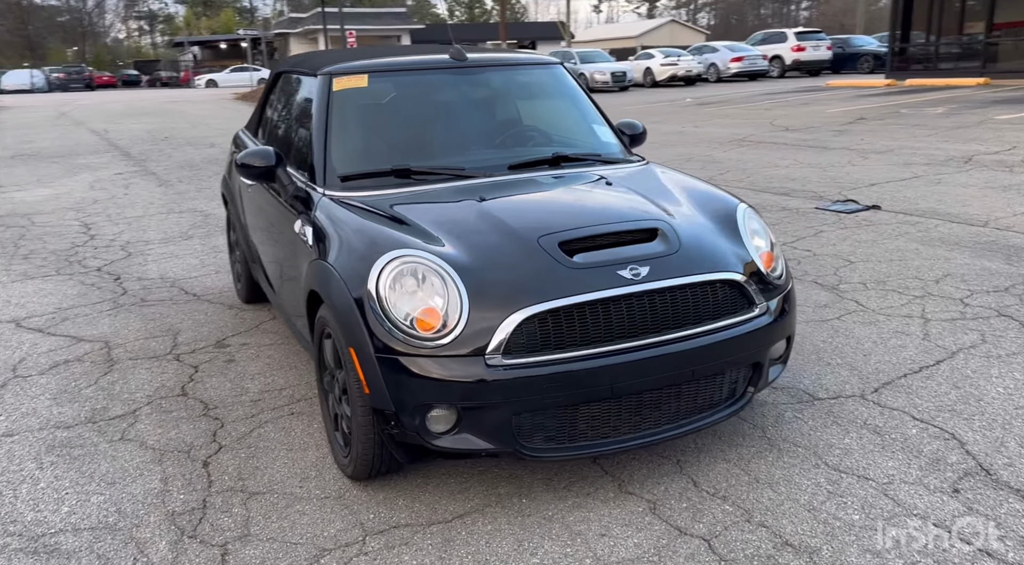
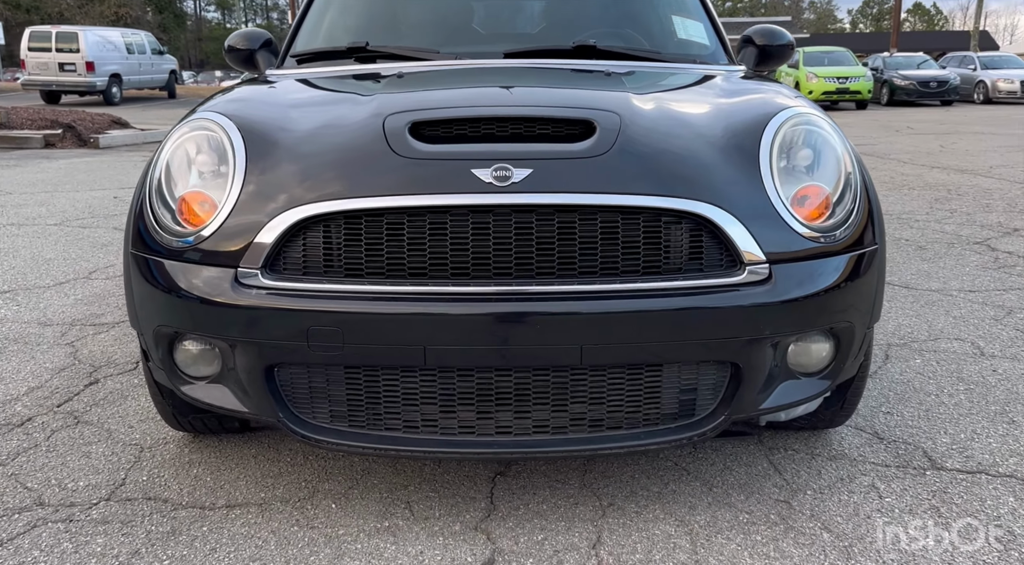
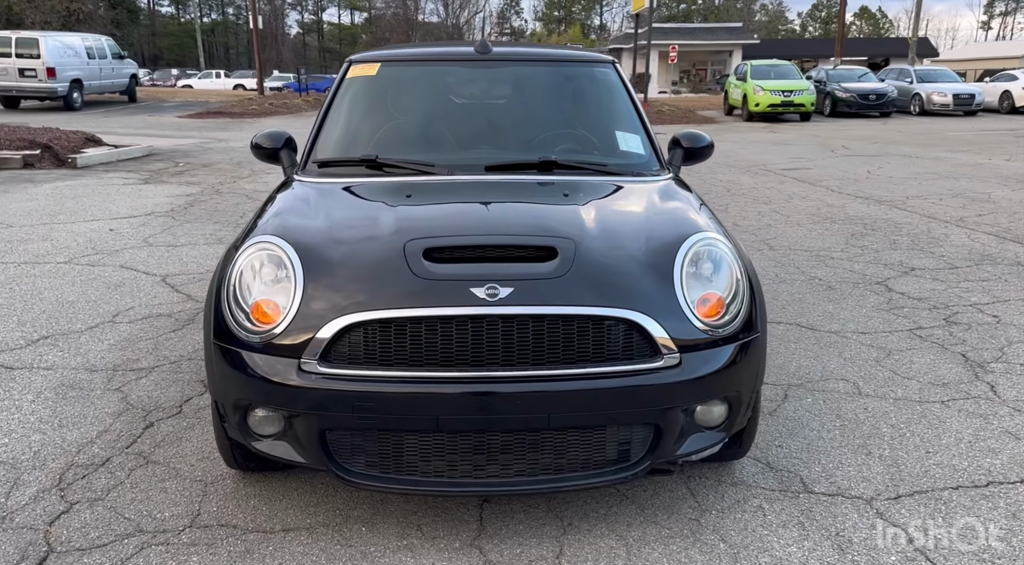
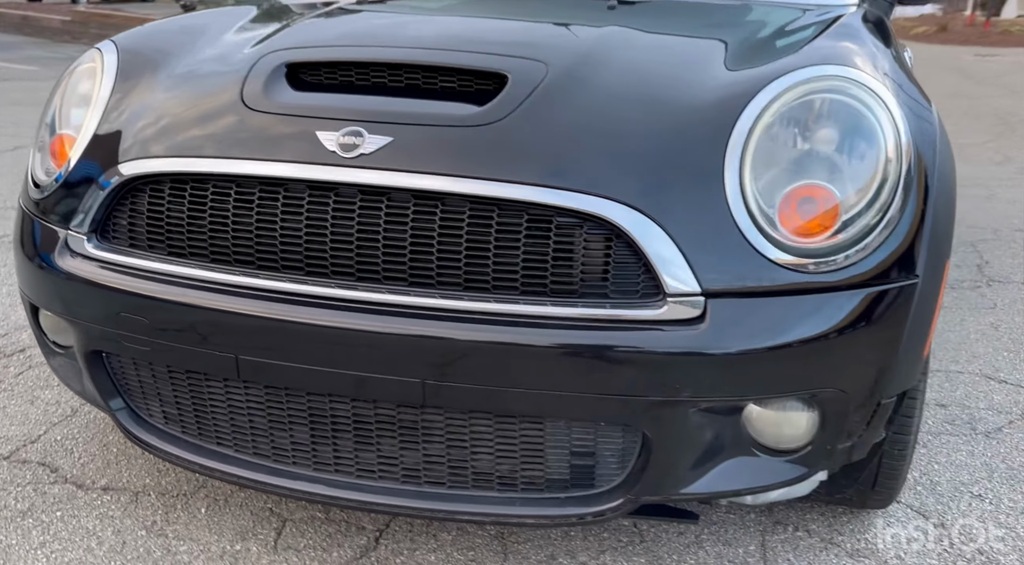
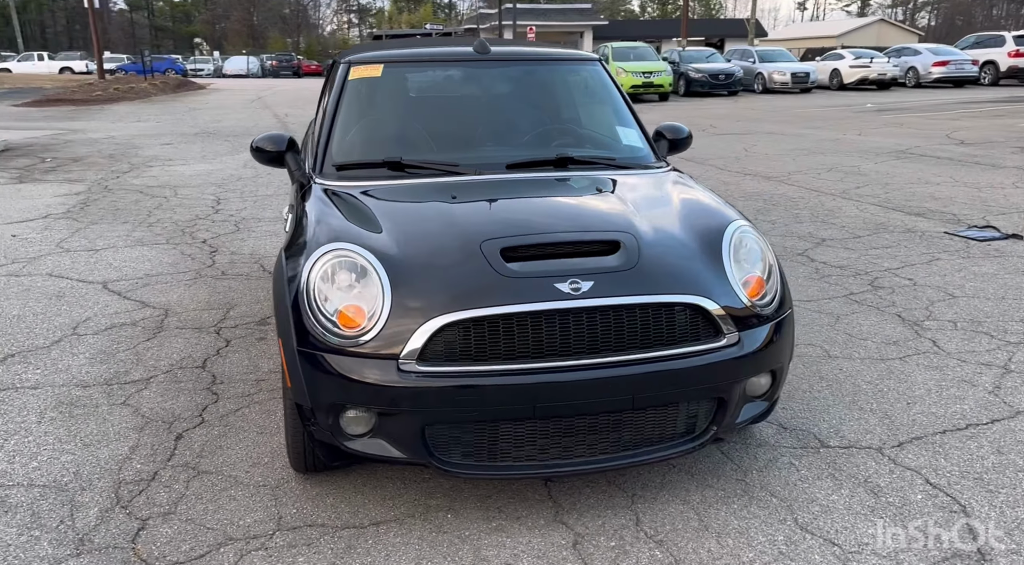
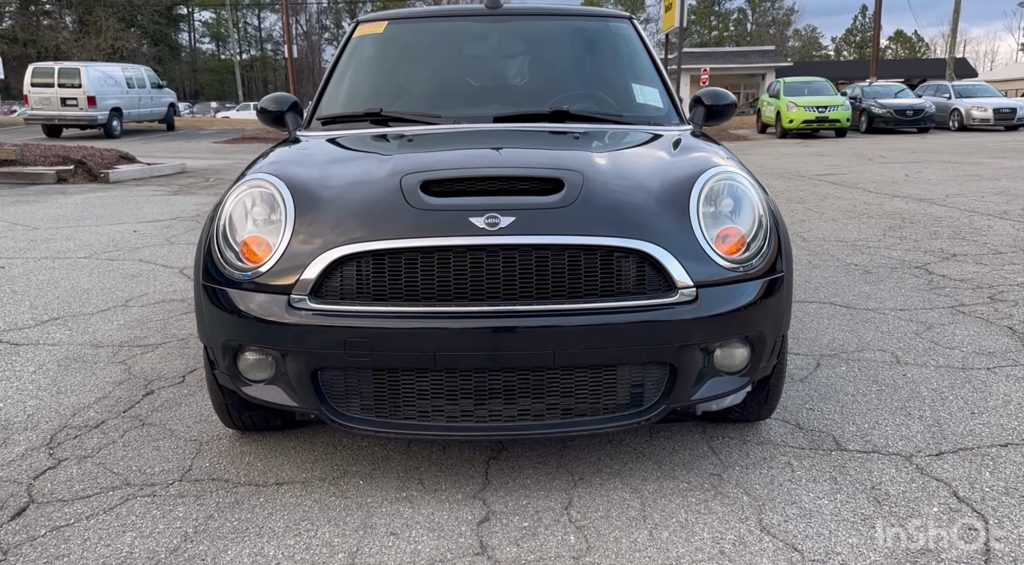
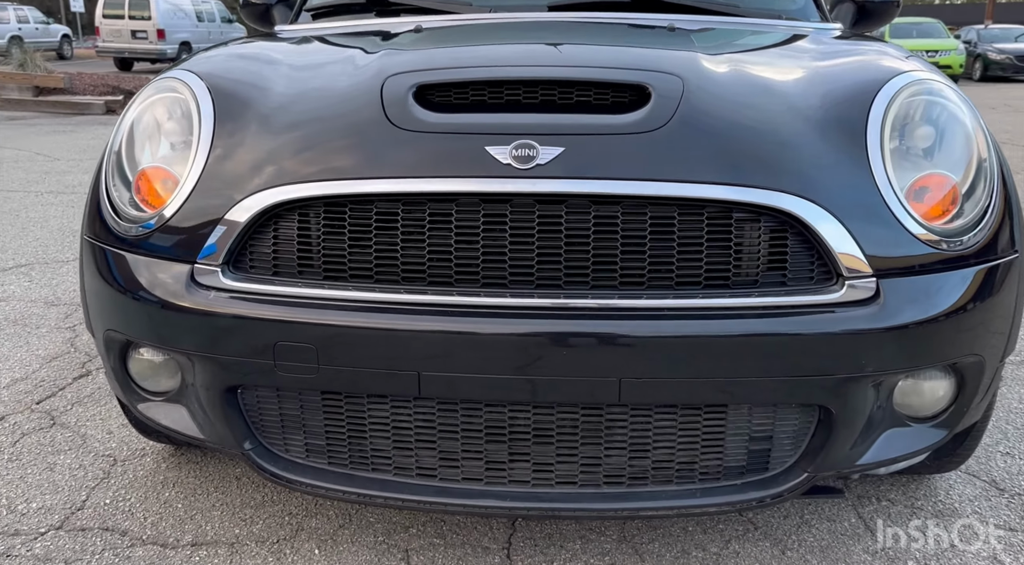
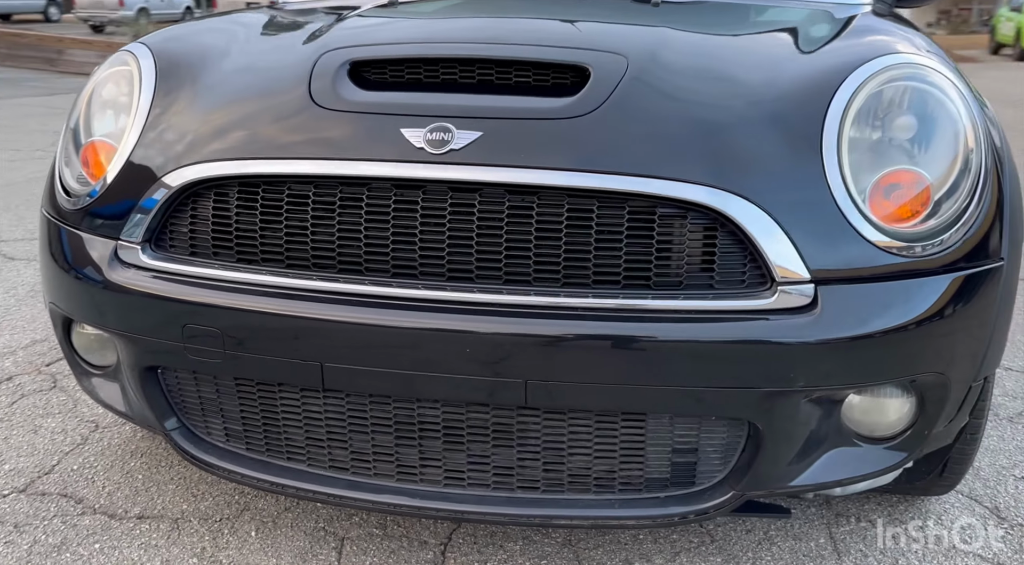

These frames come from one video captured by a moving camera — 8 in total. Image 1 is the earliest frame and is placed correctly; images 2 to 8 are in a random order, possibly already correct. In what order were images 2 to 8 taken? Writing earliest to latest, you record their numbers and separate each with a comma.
5, 3, 6, 2, 7, 8, 4
